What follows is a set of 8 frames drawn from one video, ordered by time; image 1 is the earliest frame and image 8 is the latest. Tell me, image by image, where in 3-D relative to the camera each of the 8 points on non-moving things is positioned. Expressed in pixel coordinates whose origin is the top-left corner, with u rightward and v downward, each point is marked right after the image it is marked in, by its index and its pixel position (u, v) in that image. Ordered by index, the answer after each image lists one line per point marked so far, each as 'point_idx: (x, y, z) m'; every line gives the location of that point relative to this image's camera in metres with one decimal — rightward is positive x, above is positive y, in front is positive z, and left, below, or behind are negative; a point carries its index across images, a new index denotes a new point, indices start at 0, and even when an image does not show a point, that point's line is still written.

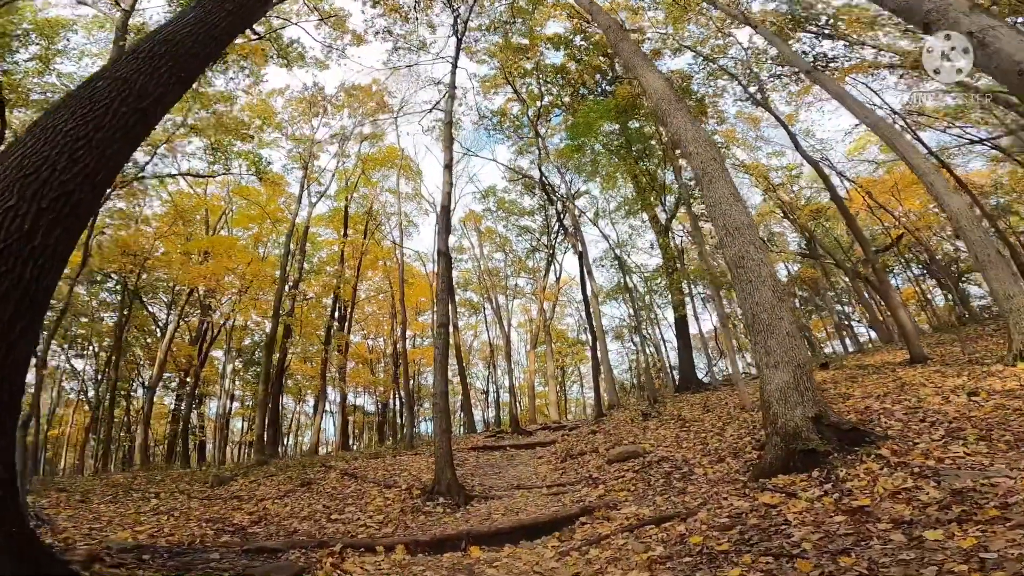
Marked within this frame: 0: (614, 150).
0: (+3.8, +5.0, +17.5) m
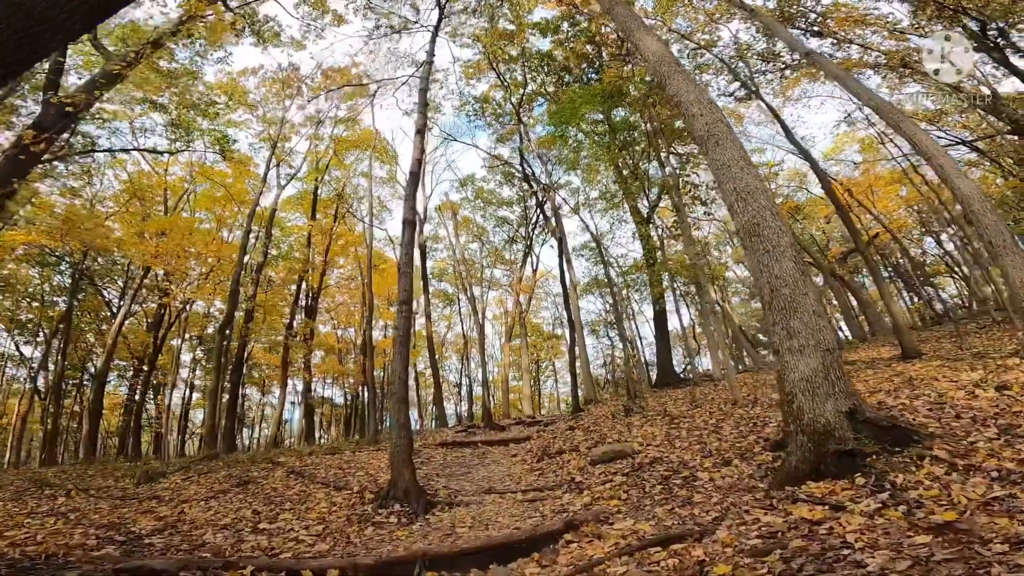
0: (+3.1, +5.3, +17.0) m
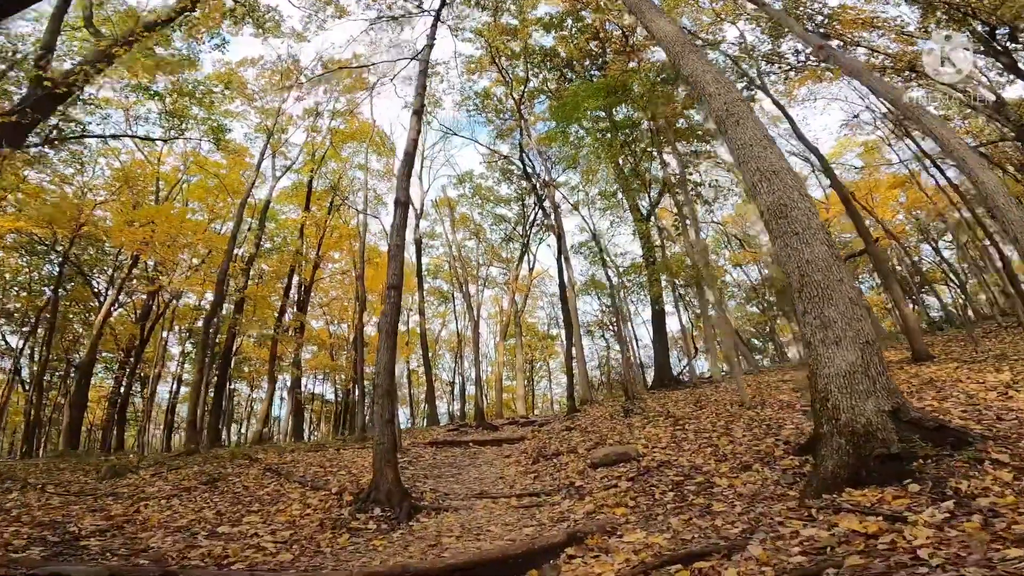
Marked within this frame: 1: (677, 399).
0: (+3.0, +5.3, +16.8) m
1: (+3.8, -2.5, +10.6) m
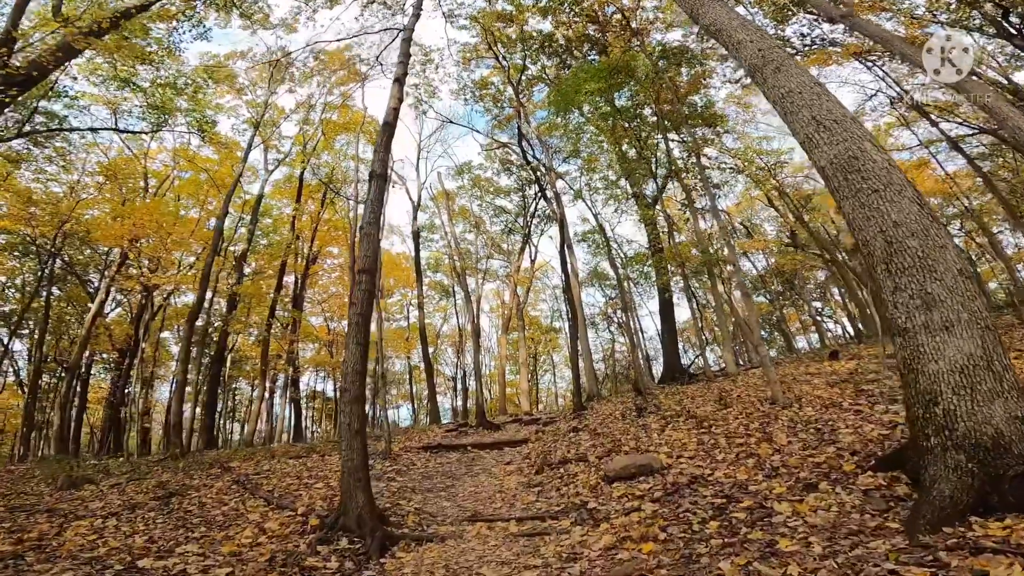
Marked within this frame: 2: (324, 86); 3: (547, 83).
0: (+3.0, +5.6, +16.1) m
1: (+3.8, -2.3, +10.0) m
2: (-5.6, +6.0, +14.4) m
3: (+1.3, +7.6, +17.7) m
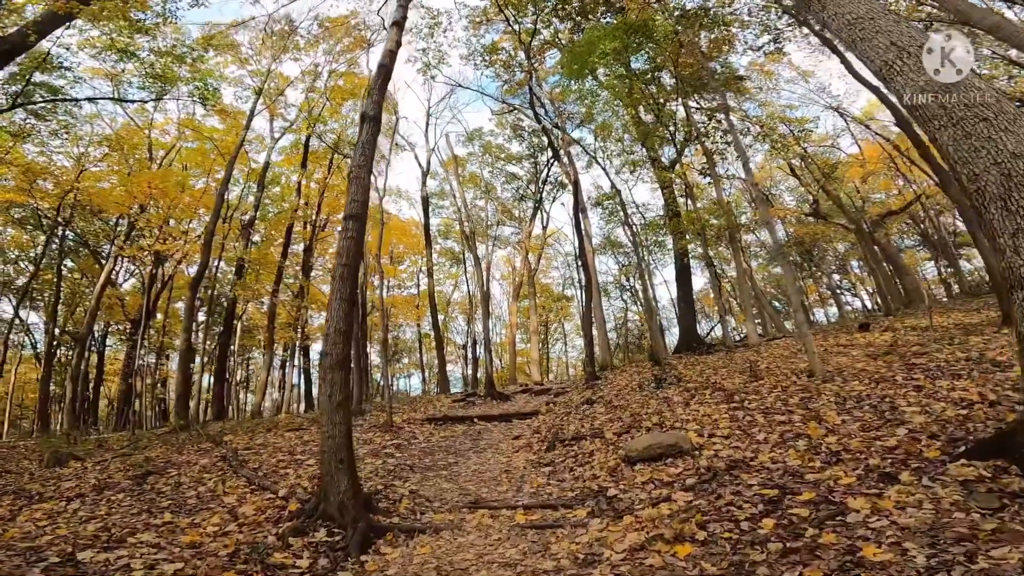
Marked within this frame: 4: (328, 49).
0: (+3.3, +6.7, +15.2) m
1: (+4.0, -1.6, +9.6) m
2: (-5.3, +7.0, +13.7) m
3: (+1.6, +8.7, +16.7) m
4: (-5.7, +7.3, +14.4) m
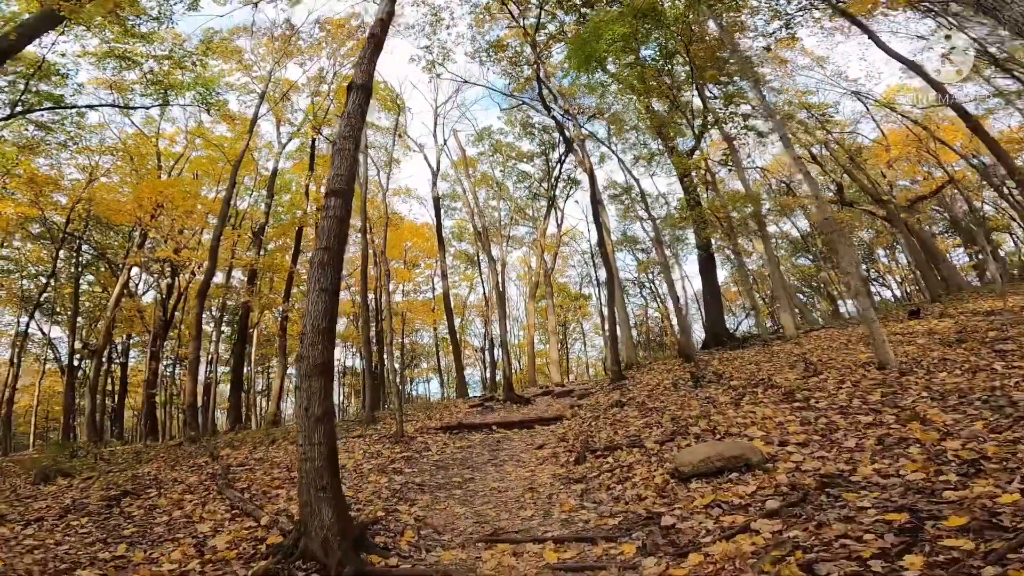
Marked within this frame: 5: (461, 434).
0: (+3.6, +6.8, +14.7) m
1: (+4.4, -1.4, +9.0) m
2: (-5.1, +6.8, +13.5) m
3: (+1.9, +8.8, +16.3) m
4: (-5.4, +7.1, +14.1) m
5: (-1.0, -2.7, +8.7) m
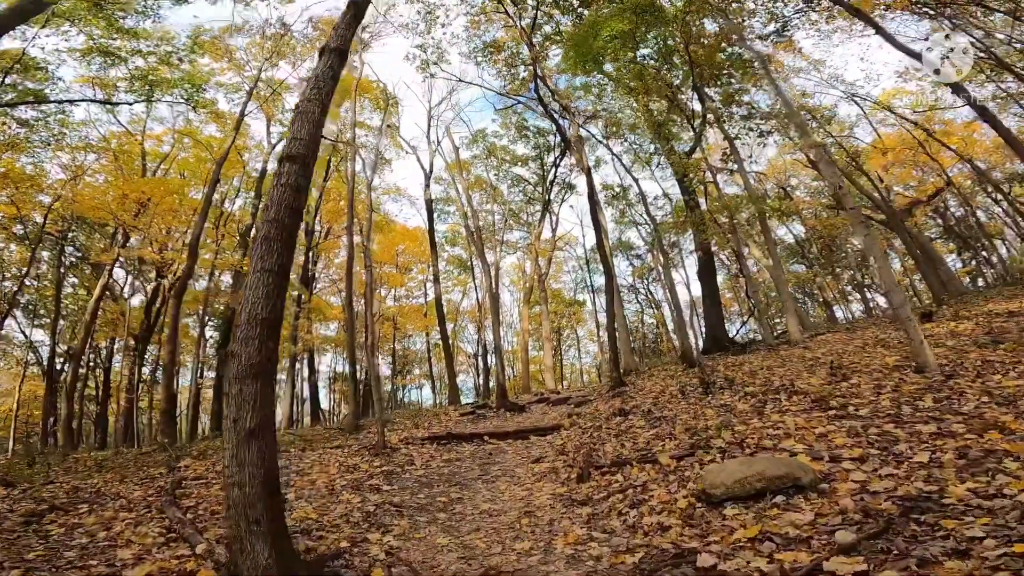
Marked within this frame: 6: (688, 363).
0: (+3.5, +6.7, +14.4) m
1: (+4.3, -1.4, +8.6) m
2: (-5.3, +6.7, +13.1) m
3: (+1.7, +8.6, +16.0) m
4: (-5.6, +7.0, +13.8) m
5: (-1.1, -2.7, +8.3) m
6: (+4.0, -1.7, +10.9) m
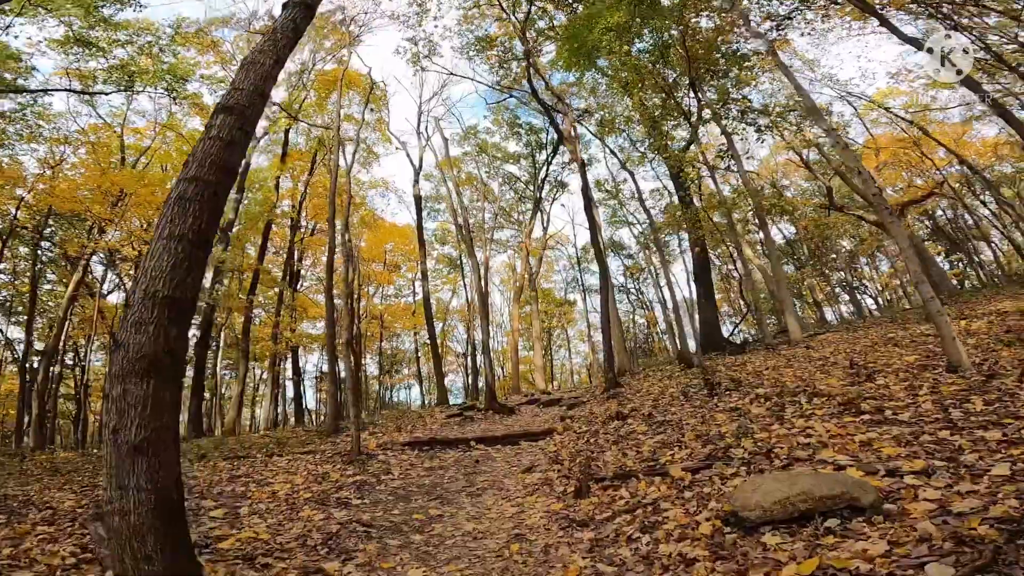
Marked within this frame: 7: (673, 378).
0: (+3.2, +6.7, +14.1) m
1: (+4.1, -1.4, +8.4) m
2: (-5.5, +6.8, +12.7) m
3: (+1.5, +8.7, +15.7) m
4: (-5.8, +7.1, +13.3) m
5: (-1.3, -2.6, +7.9) m
6: (+3.7, -1.7, +10.7) m
7: (+3.1, -1.8, +9.6) m
